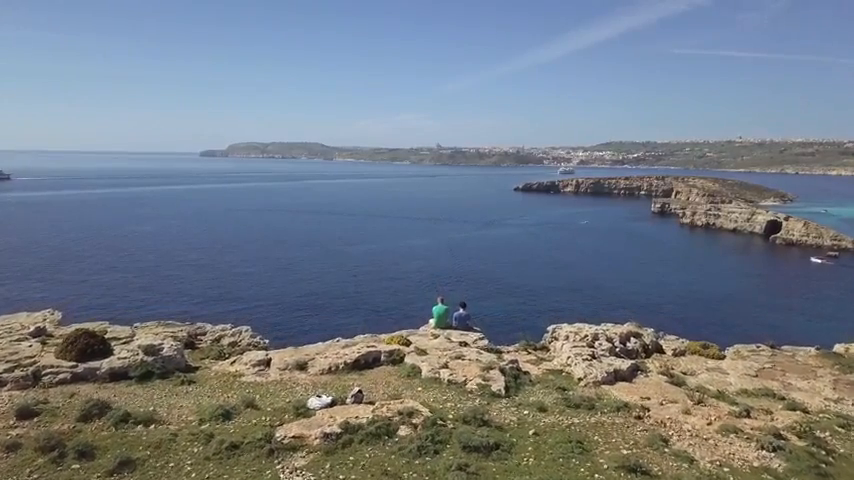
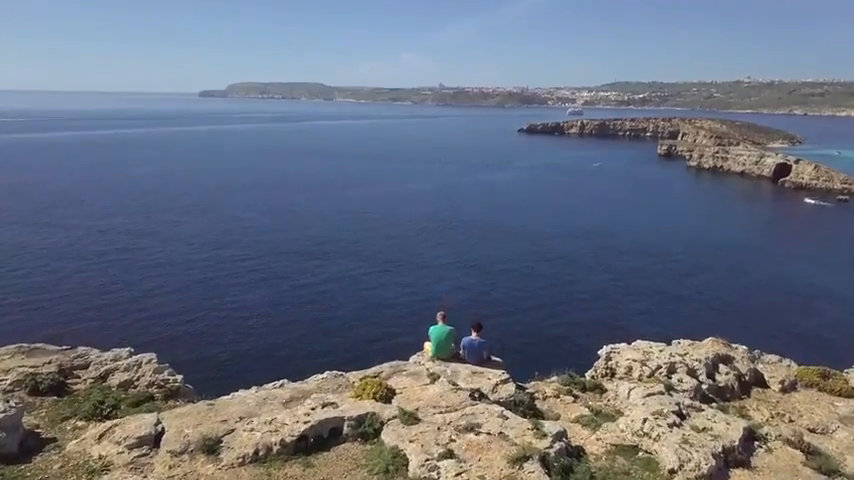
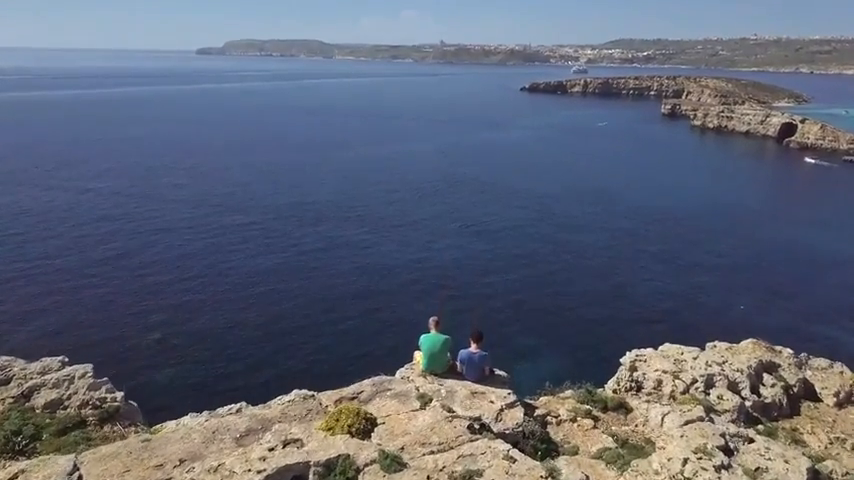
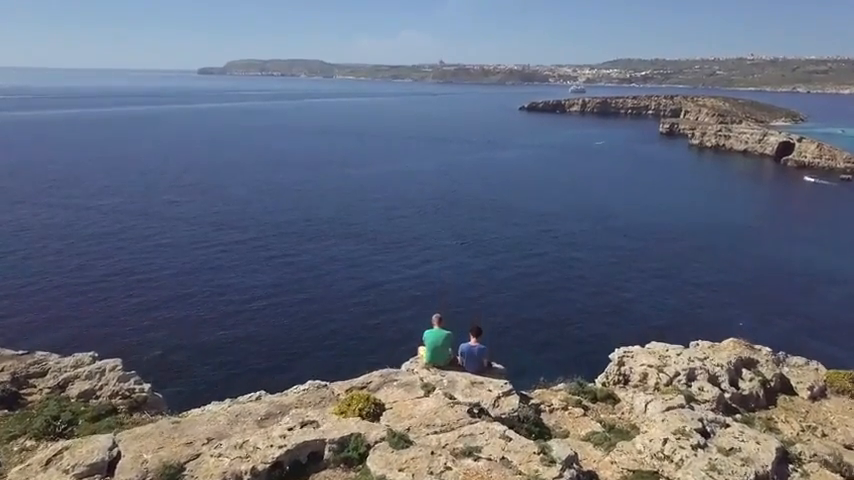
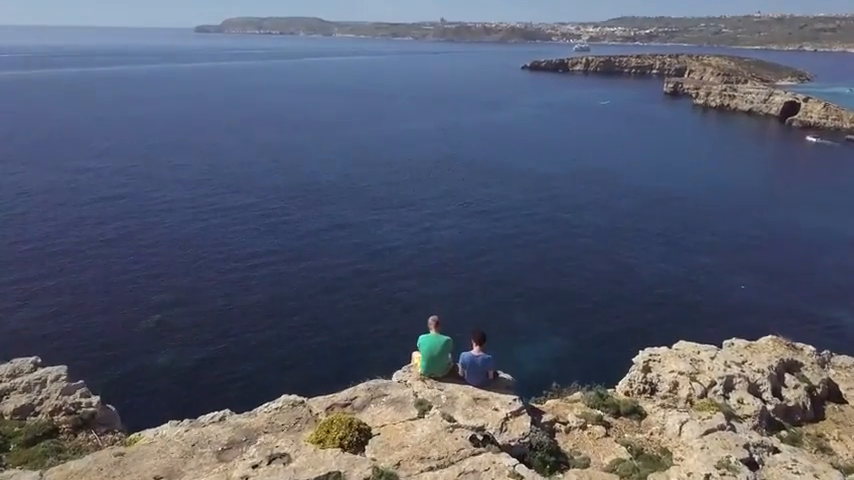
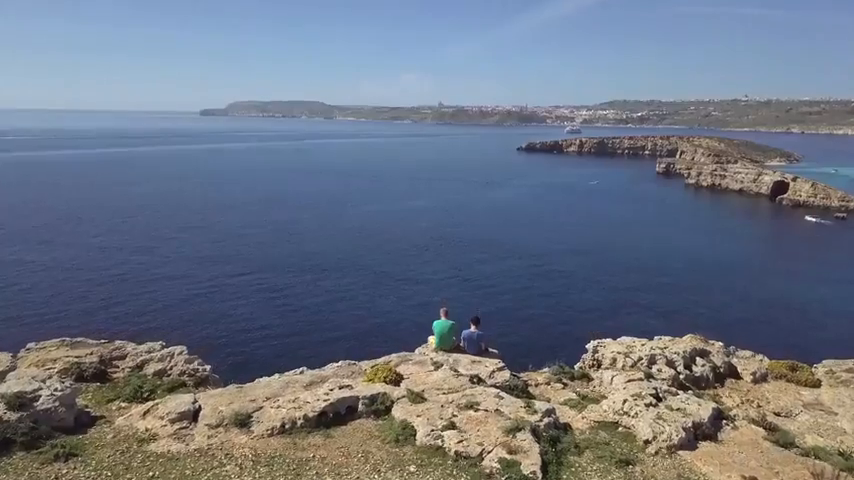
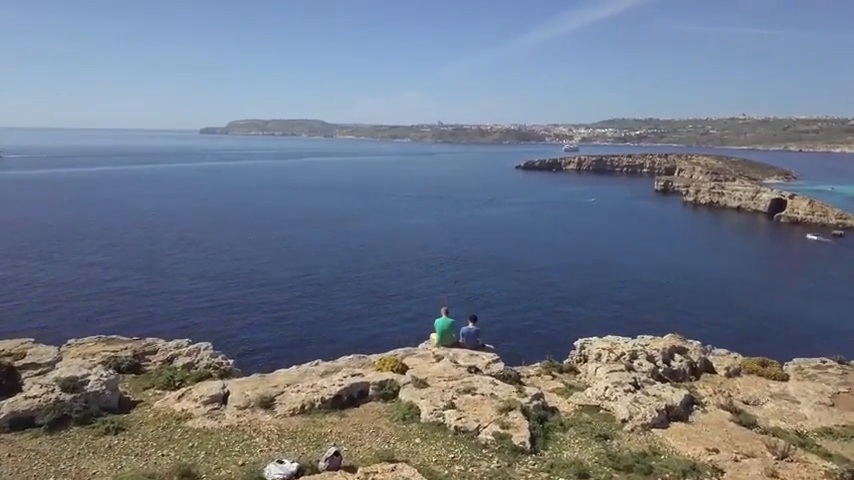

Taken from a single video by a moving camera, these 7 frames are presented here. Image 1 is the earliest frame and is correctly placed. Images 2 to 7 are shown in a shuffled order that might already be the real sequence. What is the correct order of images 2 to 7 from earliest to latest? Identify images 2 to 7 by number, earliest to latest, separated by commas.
7, 6, 2, 4, 3, 5
